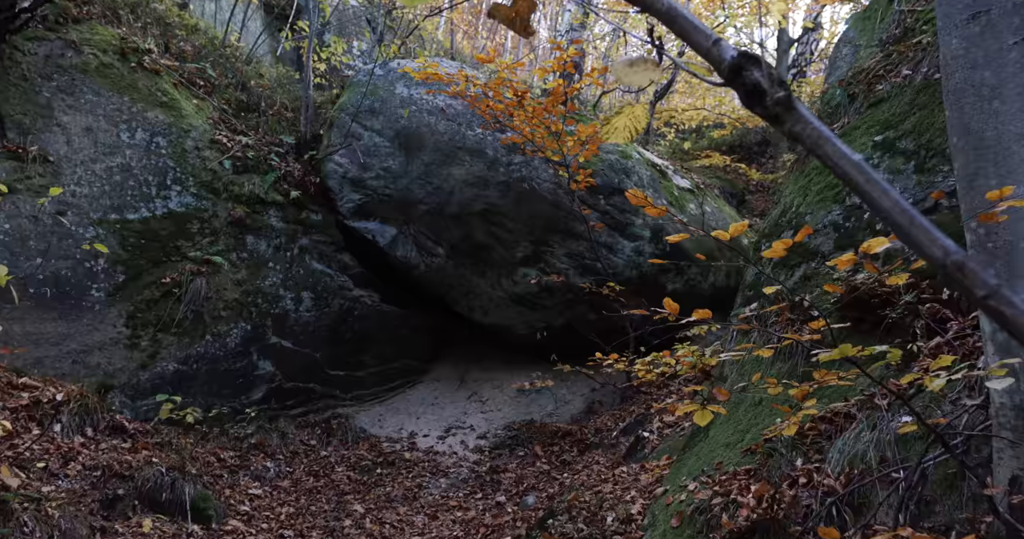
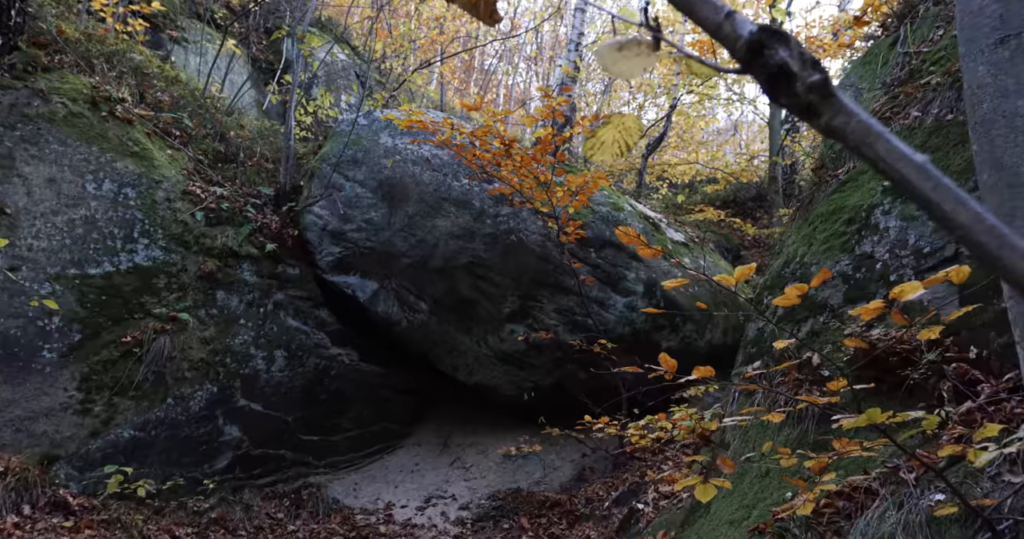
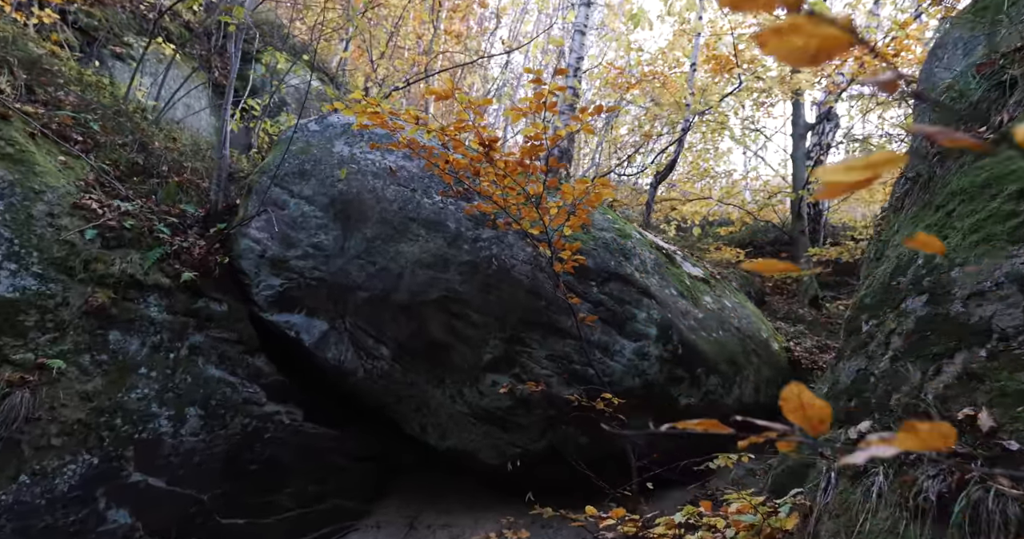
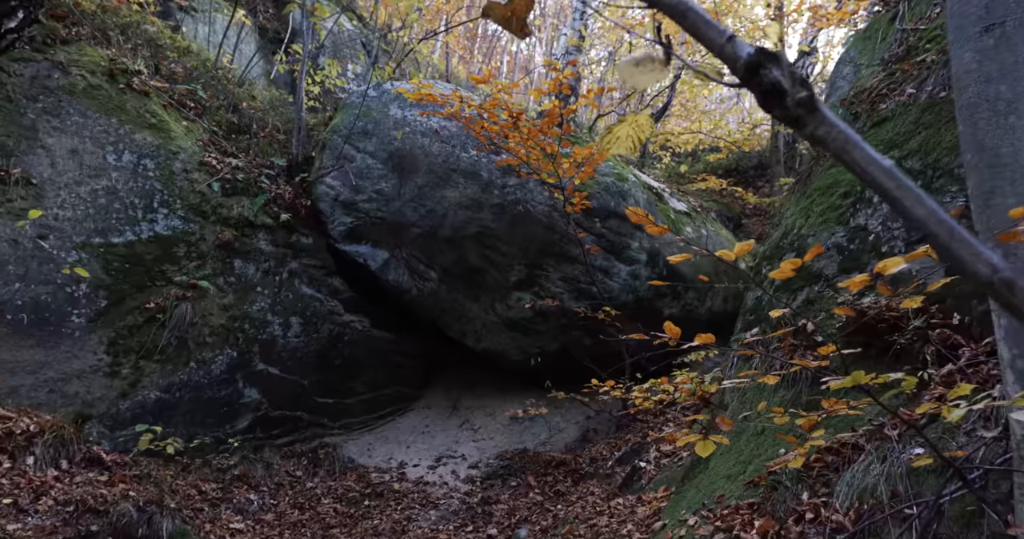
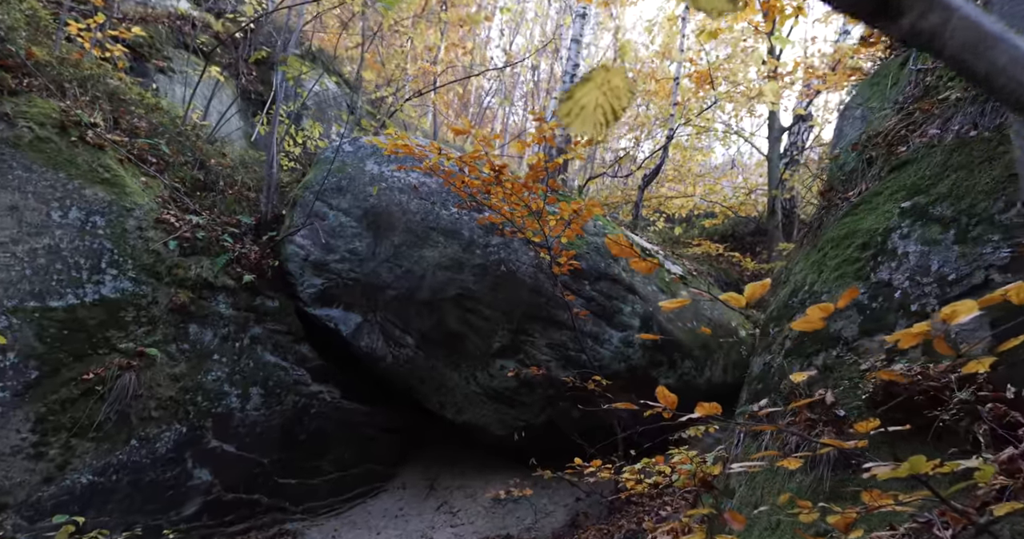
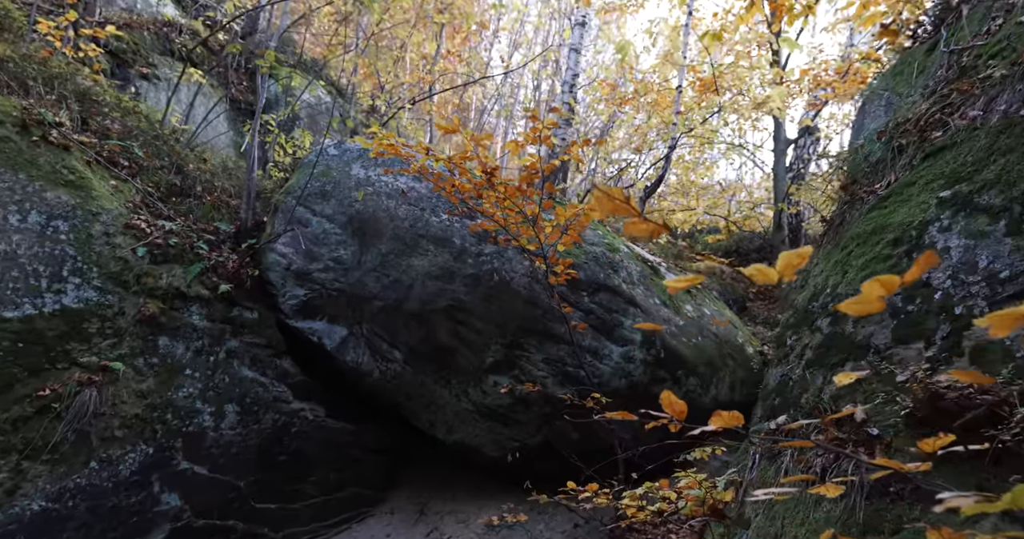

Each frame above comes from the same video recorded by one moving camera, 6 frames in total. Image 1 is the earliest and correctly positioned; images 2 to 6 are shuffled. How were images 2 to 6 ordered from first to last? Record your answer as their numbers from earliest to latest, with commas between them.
4, 2, 5, 6, 3
